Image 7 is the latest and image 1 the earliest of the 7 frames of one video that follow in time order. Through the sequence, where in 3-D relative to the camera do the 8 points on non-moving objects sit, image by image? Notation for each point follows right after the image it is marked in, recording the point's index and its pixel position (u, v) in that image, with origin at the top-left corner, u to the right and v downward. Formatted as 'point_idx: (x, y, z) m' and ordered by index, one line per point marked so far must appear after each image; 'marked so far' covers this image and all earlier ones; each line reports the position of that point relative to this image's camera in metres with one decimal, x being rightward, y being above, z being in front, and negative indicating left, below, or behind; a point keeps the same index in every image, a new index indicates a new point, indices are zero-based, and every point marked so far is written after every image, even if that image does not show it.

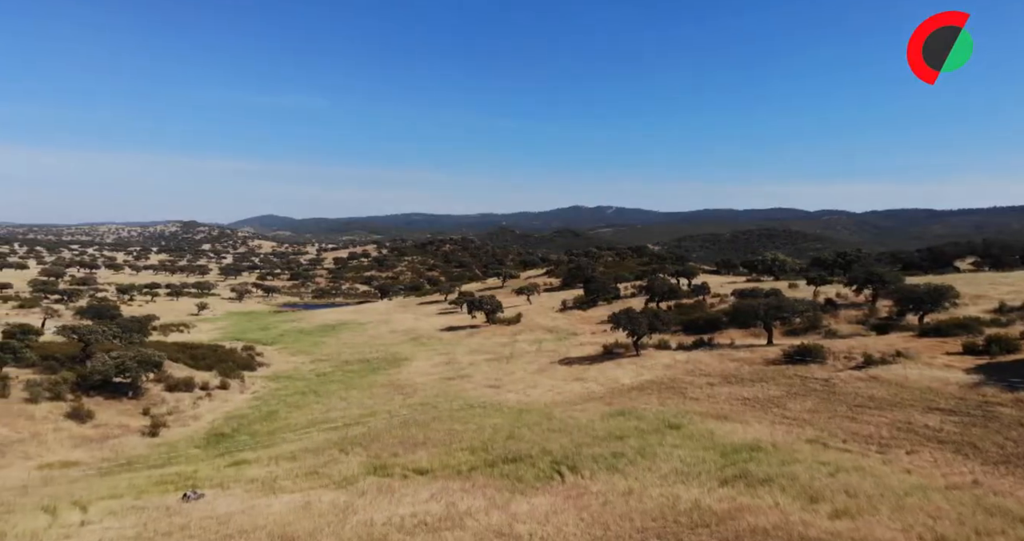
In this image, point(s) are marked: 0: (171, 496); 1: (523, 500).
0: (-9.6, -6.5, +20.4) m
1: (+0.4, -6.1, +18.5) m
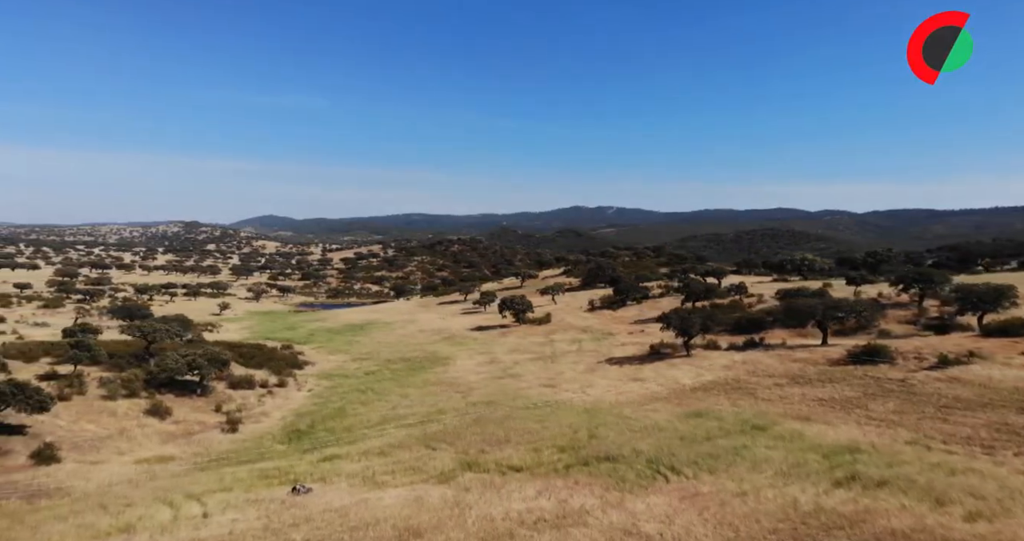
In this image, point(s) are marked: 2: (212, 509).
0: (-6.6, -6.3, +20.5) m
1: (+3.3, -5.9, +18.1) m
2: (-7.3, -6.1, +17.5) m
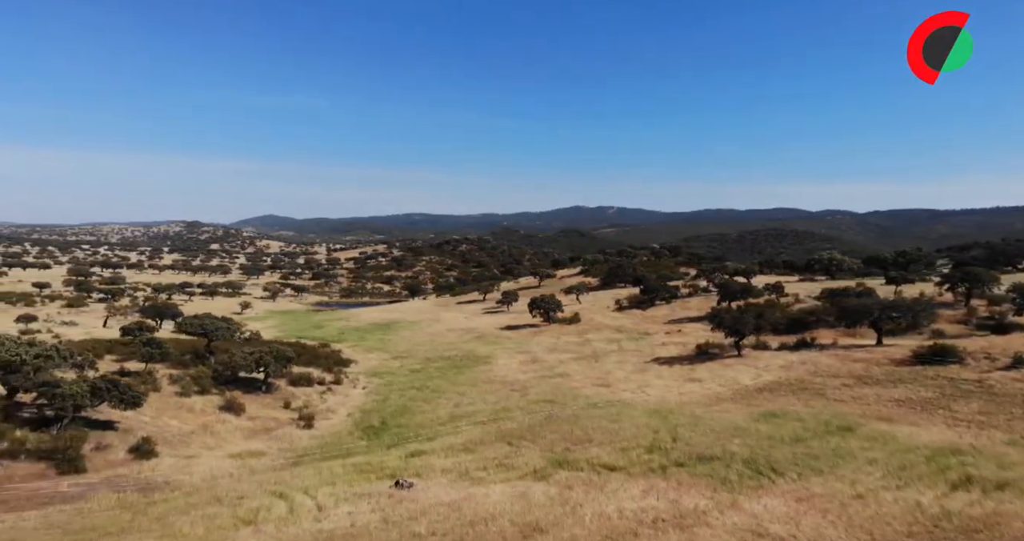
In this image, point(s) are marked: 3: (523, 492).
0: (-3.7, -6.2, +20.5) m
1: (+6.1, -5.8, +17.8) m
2: (-4.5, -6.0, +17.6) m
3: (+0.3, -6.1, +19.1) m
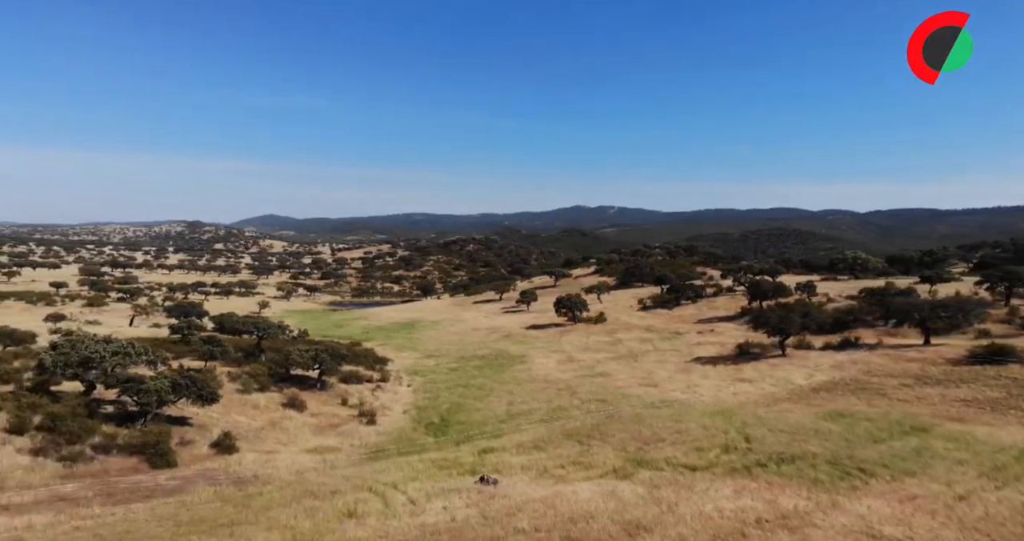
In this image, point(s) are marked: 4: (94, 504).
0: (-1.3, -6.2, +20.5) m
1: (+8.5, -5.7, +17.5) m
2: (-2.1, -5.9, +17.7) m
3: (+2.7, -6.0, +19.0) m
4: (-9.8, -5.6, +16.9) m
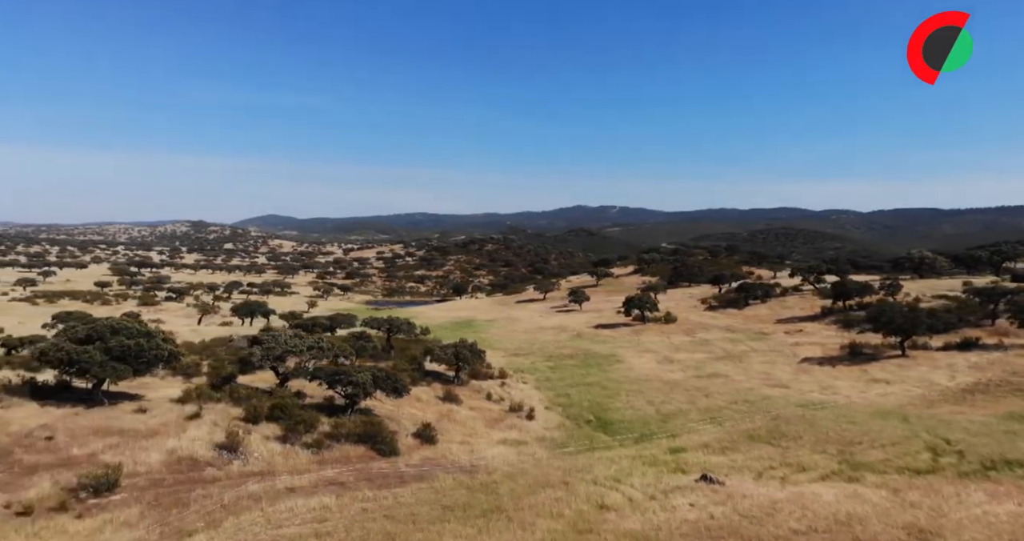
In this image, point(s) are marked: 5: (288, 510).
0: (+5.2, -6.0, +20.4) m
1: (+14.6, -5.6, +16.4) m
2: (+4.0, -5.8, +17.6) m
3: (+9.0, -5.9, +18.5) m
4: (-3.7, -5.5, +17.6) m
5: (-4.8, -5.2, +15.2) m
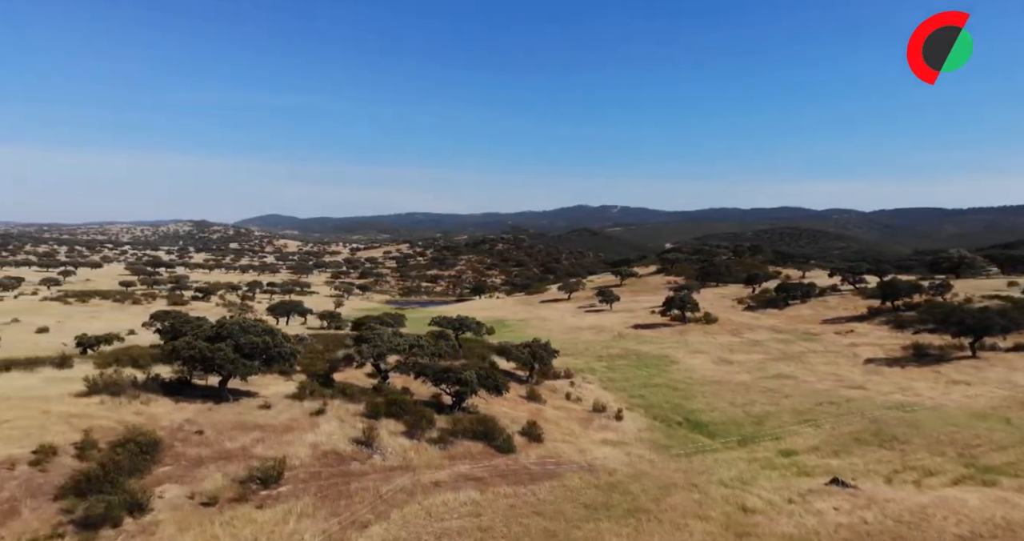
0: (+8.7, -6.0, +20.1) m
1: (+18.0, -5.6, +15.7) m
2: (+7.5, -5.8, +17.4) m
3: (+12.5, -5.8, +18.0) m
4: (-0.2, -5.5, +17.8) m
5: (-1.5, -5.2, +15.5) m
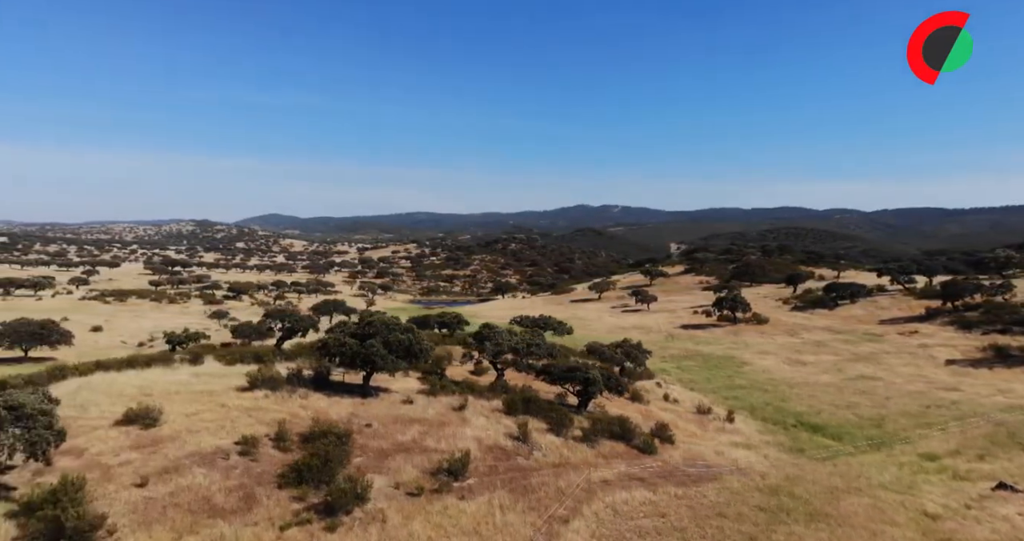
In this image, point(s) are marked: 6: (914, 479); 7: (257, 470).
0: (+13.1, -6.0, +19.6) m
1: (+22.1, -5.6, +14.7) m
2: (+11.7, -5.7, +17.0) m
3: (+16.7, -5.8, +17.3) m
4: (+4.0, -5.5, +17.9) m
5: (+2.6, -5.2, +15.7) m
6: (+11.6, -6.0, +19.9) m
7: (-5.2, -4.1, +14.2) m
